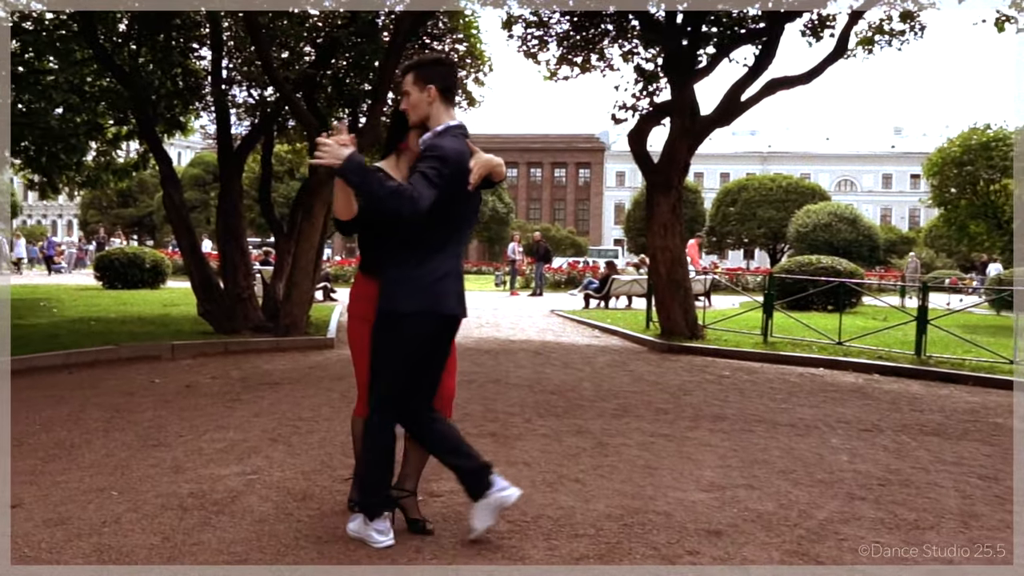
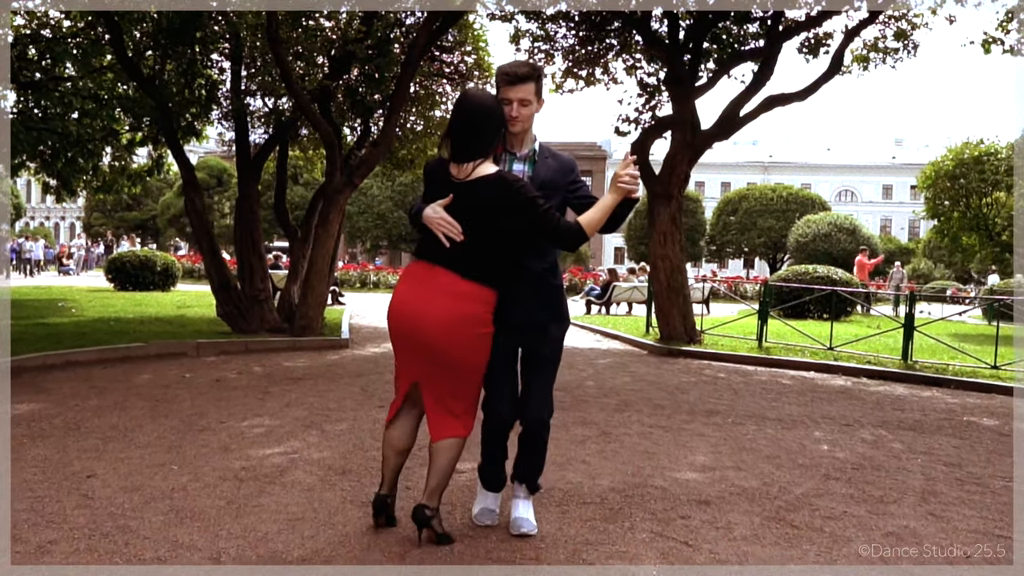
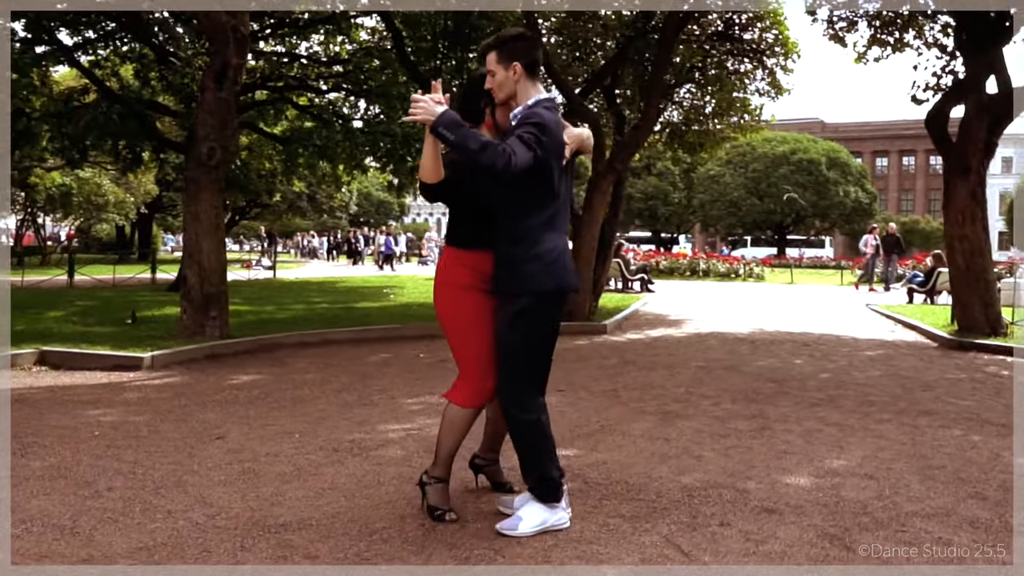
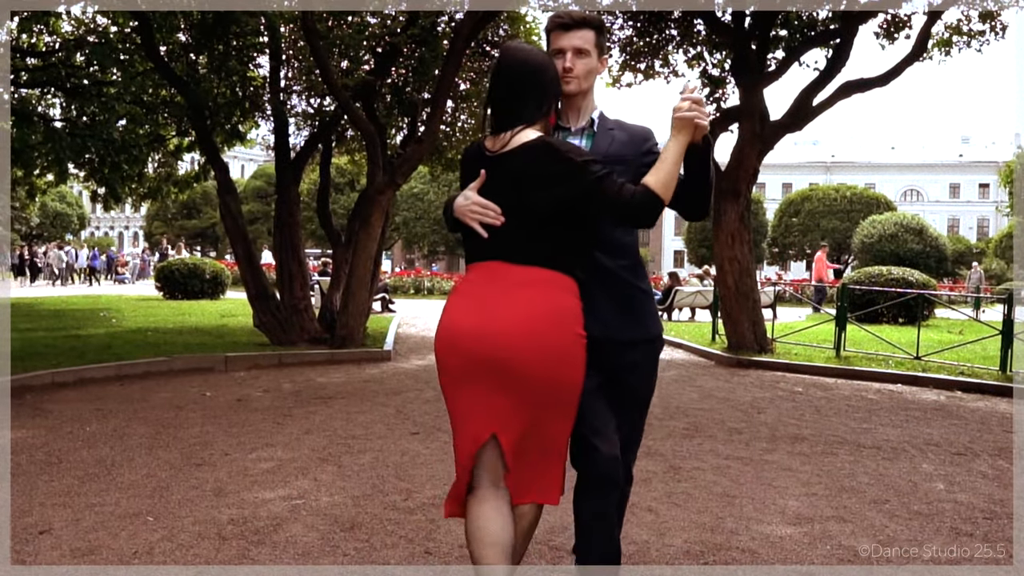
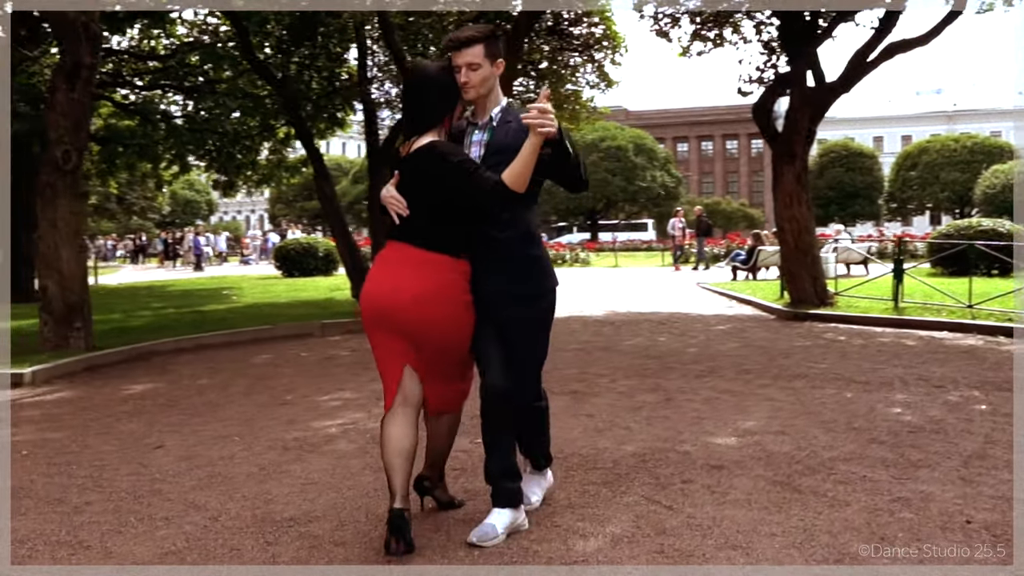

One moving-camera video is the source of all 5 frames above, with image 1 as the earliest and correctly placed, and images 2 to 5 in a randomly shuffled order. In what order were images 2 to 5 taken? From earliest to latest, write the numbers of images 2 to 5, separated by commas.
4, 2, 5, 3
